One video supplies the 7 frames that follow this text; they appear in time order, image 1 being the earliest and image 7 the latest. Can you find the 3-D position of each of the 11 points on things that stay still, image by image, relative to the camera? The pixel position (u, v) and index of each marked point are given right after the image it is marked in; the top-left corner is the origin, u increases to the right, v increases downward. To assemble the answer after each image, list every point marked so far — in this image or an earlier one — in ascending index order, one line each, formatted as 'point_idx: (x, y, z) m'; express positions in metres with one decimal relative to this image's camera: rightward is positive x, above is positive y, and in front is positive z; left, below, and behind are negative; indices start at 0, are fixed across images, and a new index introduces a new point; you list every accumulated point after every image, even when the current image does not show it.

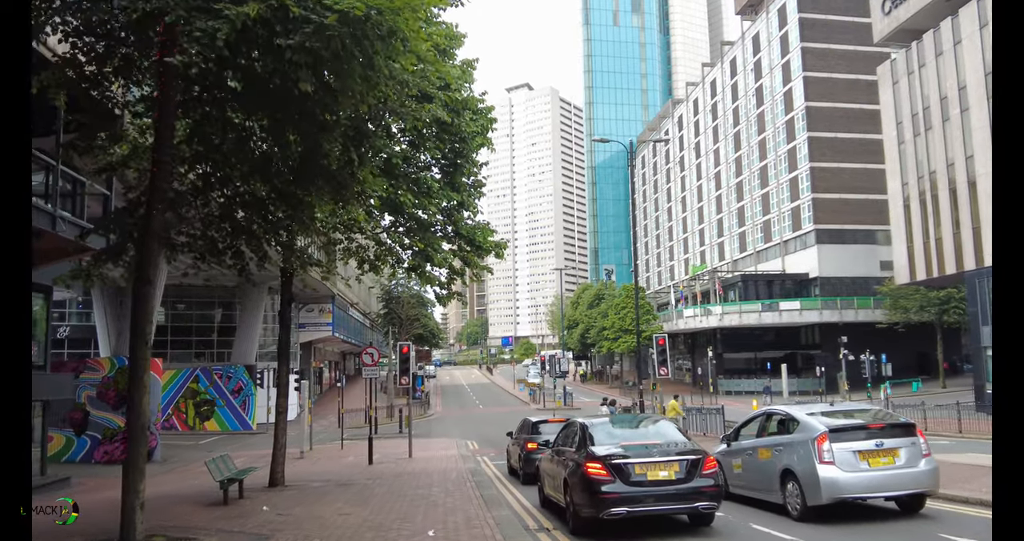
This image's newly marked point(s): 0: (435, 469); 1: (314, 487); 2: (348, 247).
0: (-1.3, -3.4, +13.9) m
1: (-2.8, -3.0, +11.3) m
2: (-2.7, +0.4, +13.3) m
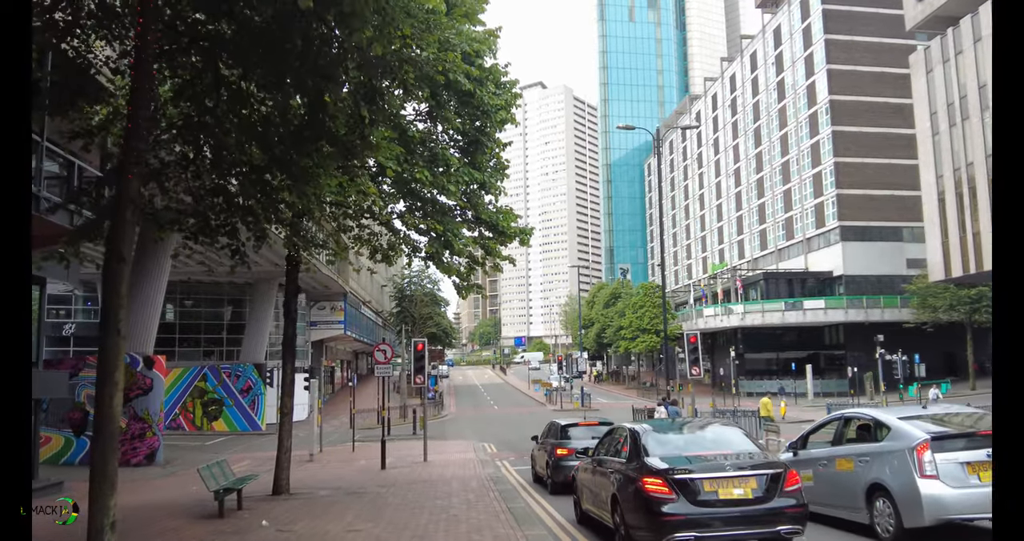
0: (-1.0, -3.3, +12.9) m
1: (-2.4, -2.9, +10.3) m
2: (-2.3, +0.6, +12.3) m
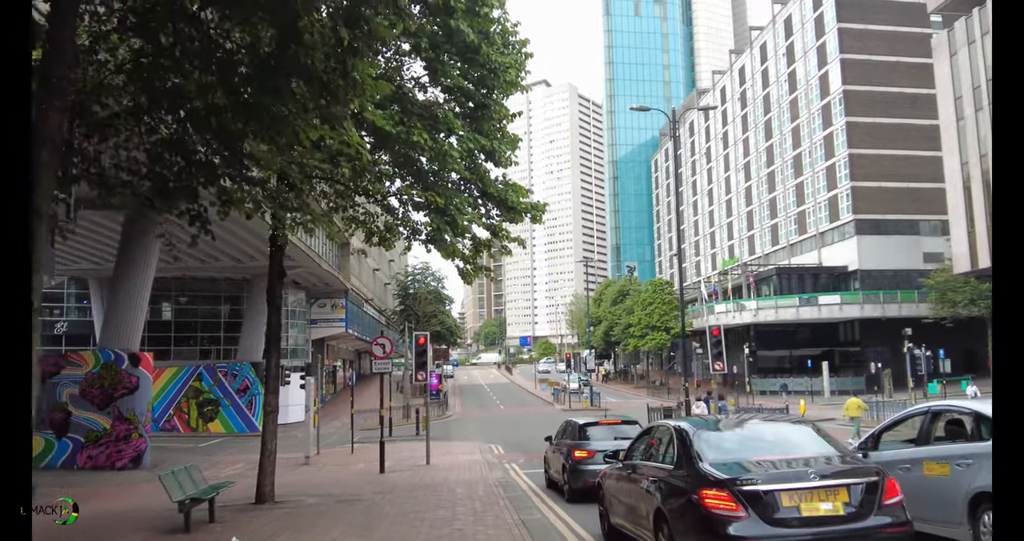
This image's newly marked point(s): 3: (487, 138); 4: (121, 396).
0: (-0.8, -3.0, +11.8) m
1: (-2.3, -2.6, +9.2) m
2: (-2.2, +0.8, +11.2) m
3: (-0.3, +1.6, +9.7) m
4: (-8.4, -2.7, +17.4) m
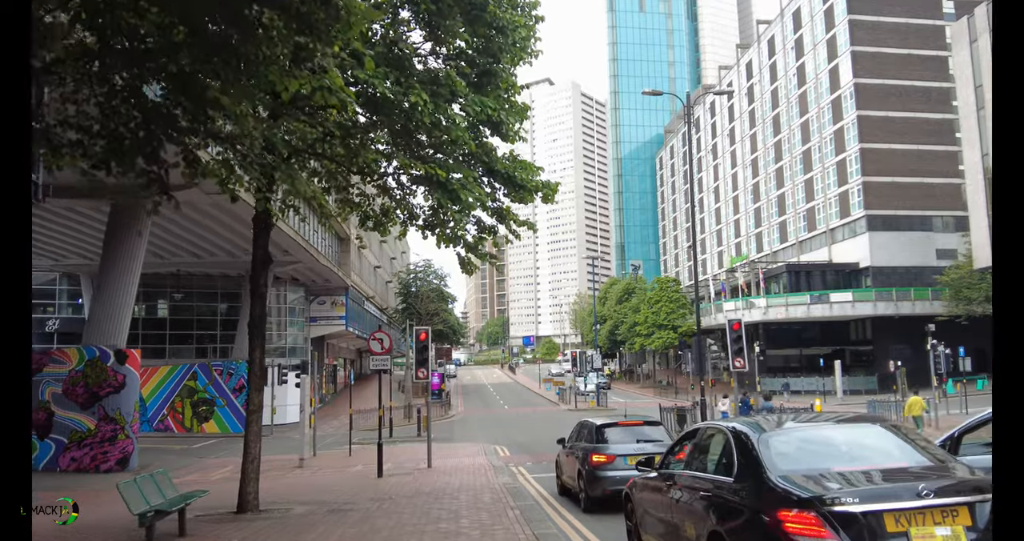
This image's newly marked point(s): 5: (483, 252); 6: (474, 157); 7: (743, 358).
0: (-0.7, -2.9, +10.9) m
1: (-2.2, -2.5, +8.3) m
2: (-2.1, +1.0, +10.3) m
3: (-0.2, +1.8, +8.8) m
4: (-8.2, -2.5, +16.5) m
5: (-0.4, +0.2, +9.8) m
6: (-0.4, +1.3, +9.1) m
7: (+4.1, -1.6, +14.4) m
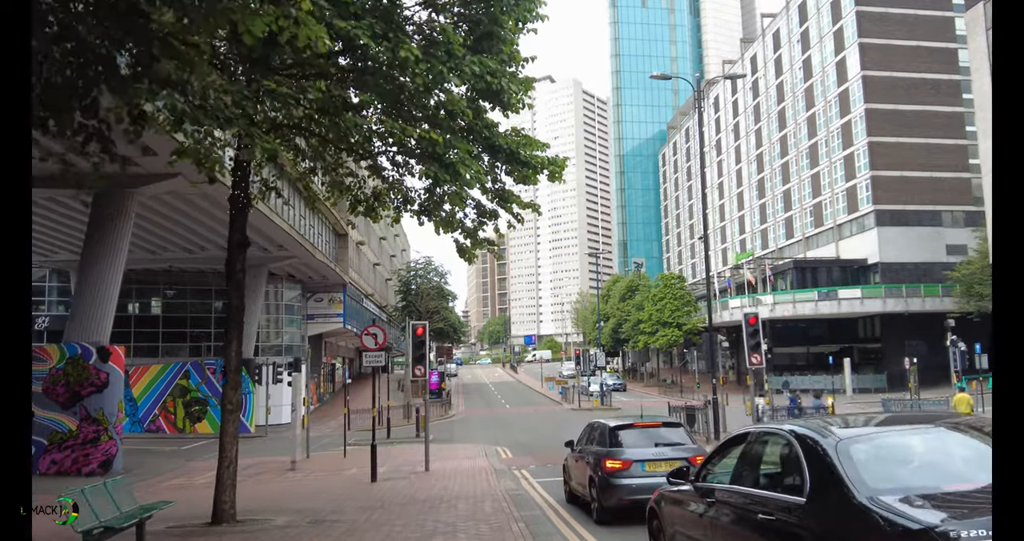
0: (-0.7, -2.7, +10.1) m
1: (-2.2, -2.3, +7.5) m
2: (-2.0, +1.1, +9.5) m
3: (-0.2, +1.9, +8.0) m
4: (-8.2, -2.4, +15.7) m
5: (-0.3, +0.4, +9.0) m
6: (-0.4, +1.4, +8.3) m
7: (+4.1, -1.4, +13.5) m
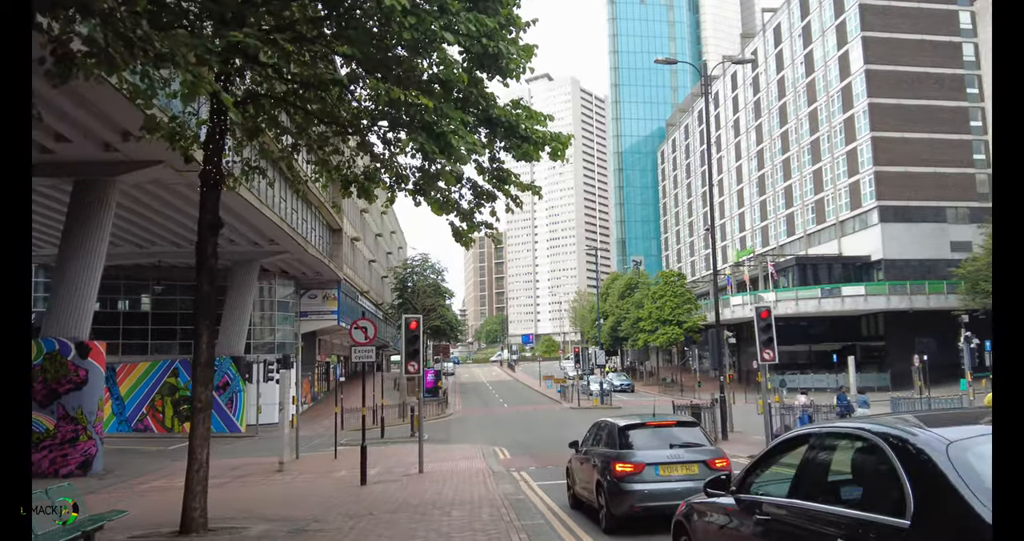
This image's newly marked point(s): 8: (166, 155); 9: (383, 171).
0: (-0.7, -2.6, +9.4) m
1: (-2.2, -2.2, +6.8) m
2: (-2.0, +1.2, +8.8) m
3: (-0.2, +2.1, +7.3) m
4: (-8.2, -2.2, +15.0) m
5: (-0.3, +0.5, +8.3) m
6: (-0.4, +1.6, +7.6) m
7: (+4.1, -1.3, +12.9) m
8: (-6.4, +2.1, +15.0) m
9: (-1.4, +1.1, +8.9) m
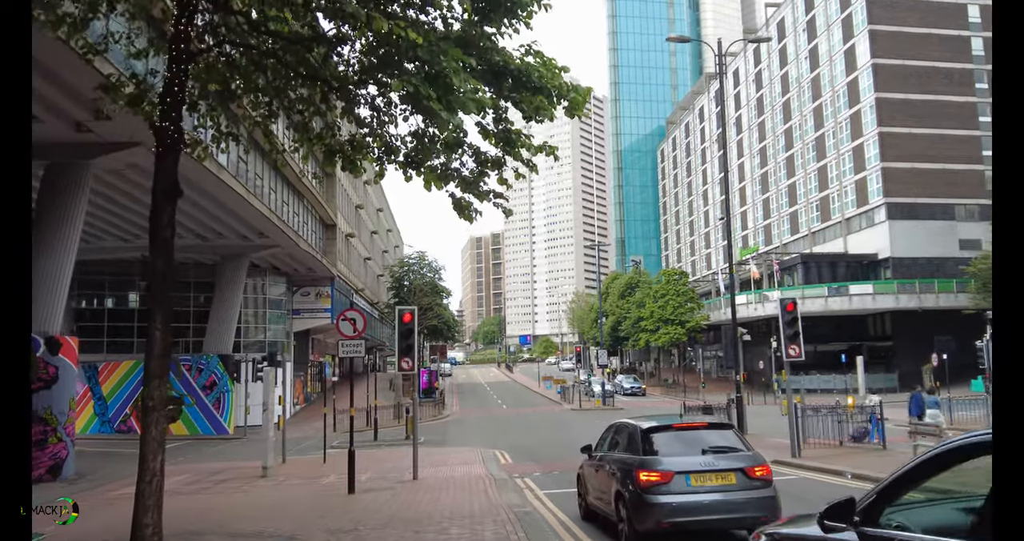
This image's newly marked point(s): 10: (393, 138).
0: (-0.6, -2.4, +8.4) m
1: (-2.1, -2.0, +5.8) m
2: (-2.0, +1.4, +7.8) m
3: (-0.1, +2.2, +6.3) m
4: (-8.2, -2.1, +14.0) m
5: (-0.3, +0.7, +7.3) m
6: (-0.4, +1.8, +6.6) m
7: (+4.2, -1.1, +11.9) m
8: (-6.4, +2.3, +14.0) m
9: (-1.4, +1.2, +7.9) m
10: (-1.2, +1.3, +7.8) m
